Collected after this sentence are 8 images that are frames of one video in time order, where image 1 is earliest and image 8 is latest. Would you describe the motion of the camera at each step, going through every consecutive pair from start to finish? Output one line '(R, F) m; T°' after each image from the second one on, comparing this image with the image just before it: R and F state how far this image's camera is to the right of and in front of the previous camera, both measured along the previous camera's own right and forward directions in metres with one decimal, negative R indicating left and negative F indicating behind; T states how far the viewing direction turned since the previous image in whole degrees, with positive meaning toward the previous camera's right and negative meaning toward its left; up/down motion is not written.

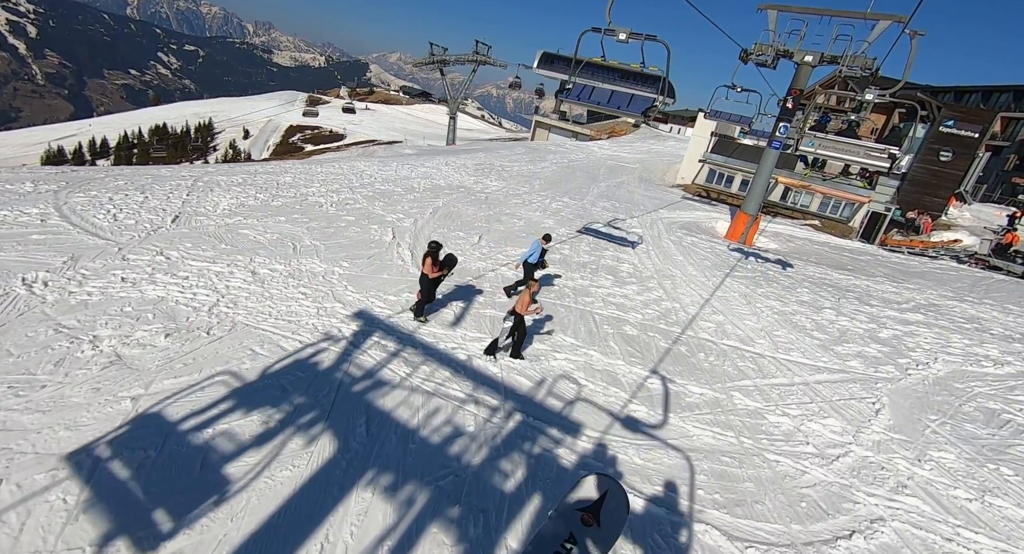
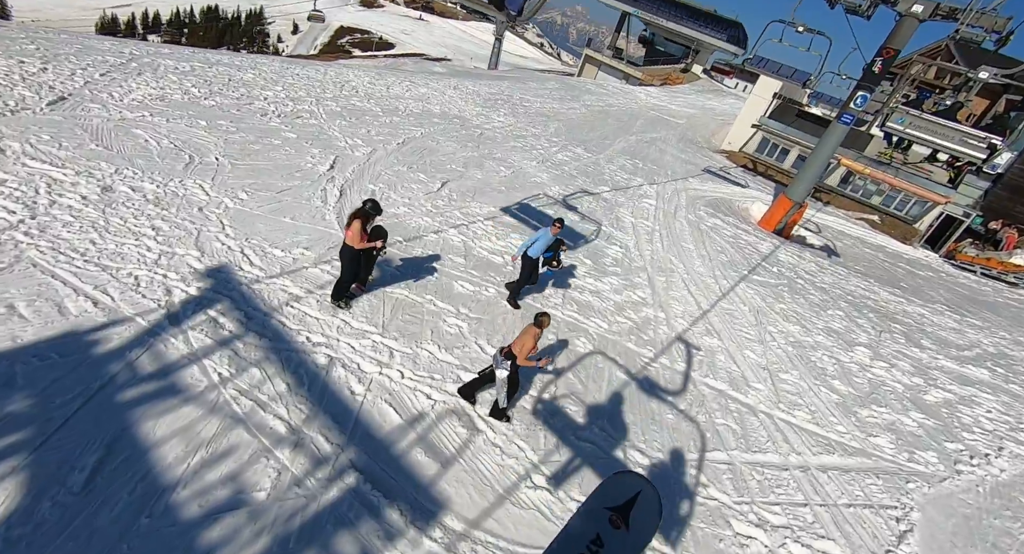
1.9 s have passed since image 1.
(+1.4, +2.5) m; -3°
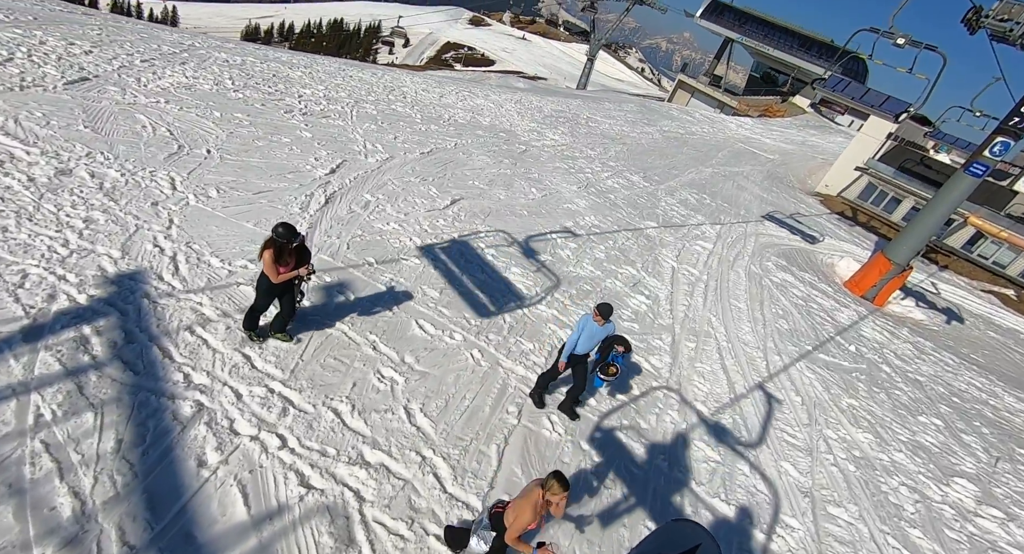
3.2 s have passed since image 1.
(+1.2, +1.6) m; -9°
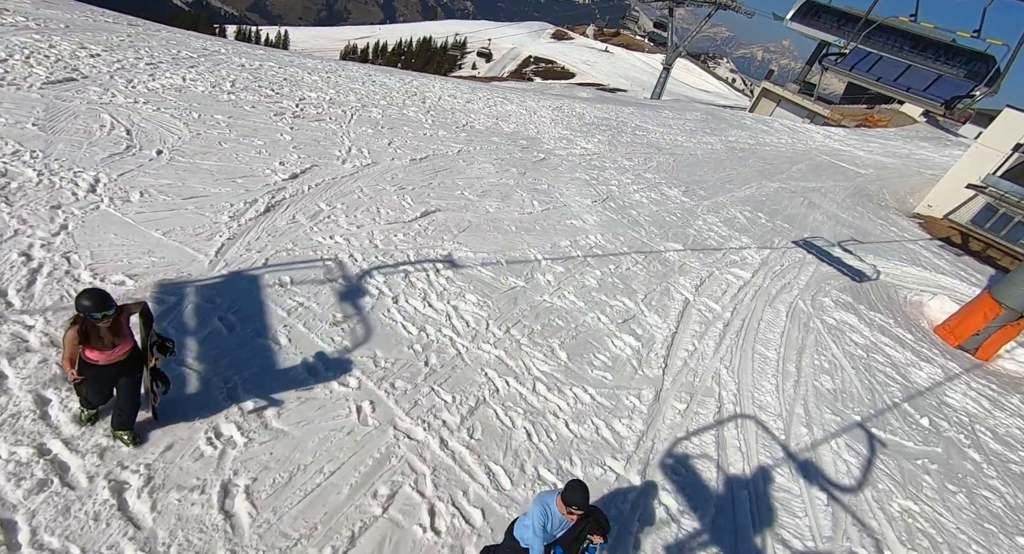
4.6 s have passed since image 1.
(+1.6, +1.5) m; -8°
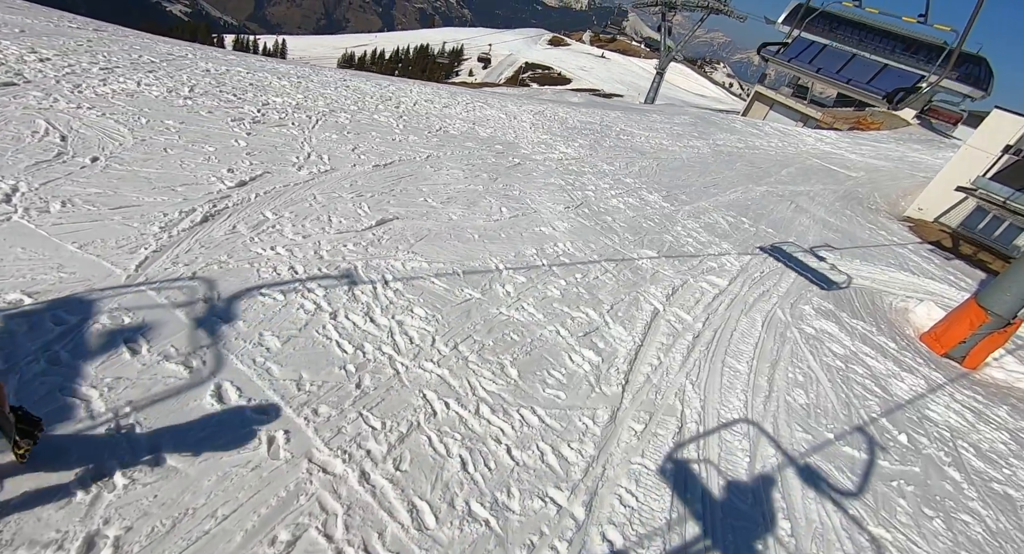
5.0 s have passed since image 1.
(+0.6, +0.4) m; 0°
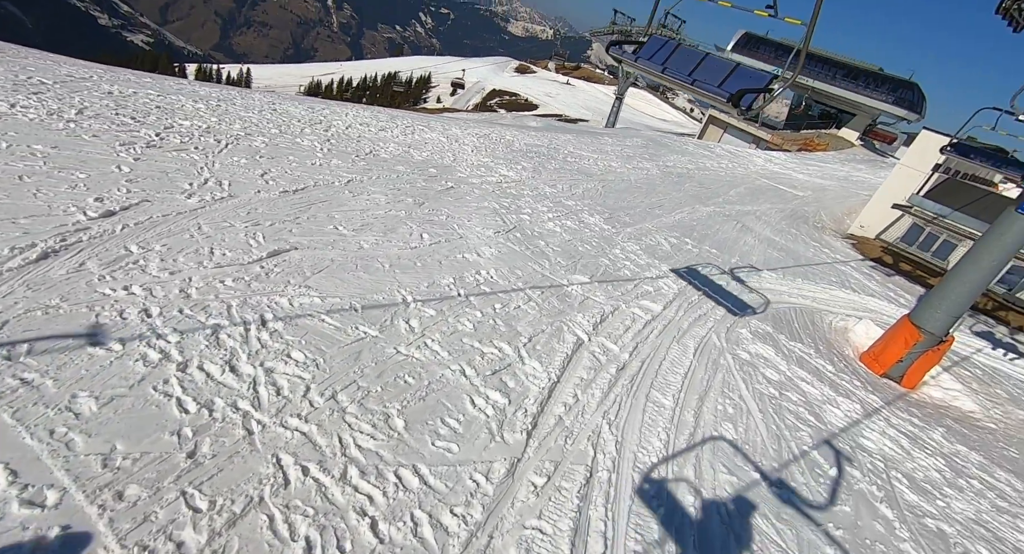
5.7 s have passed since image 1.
(+1.0, +0.6) m; +3°
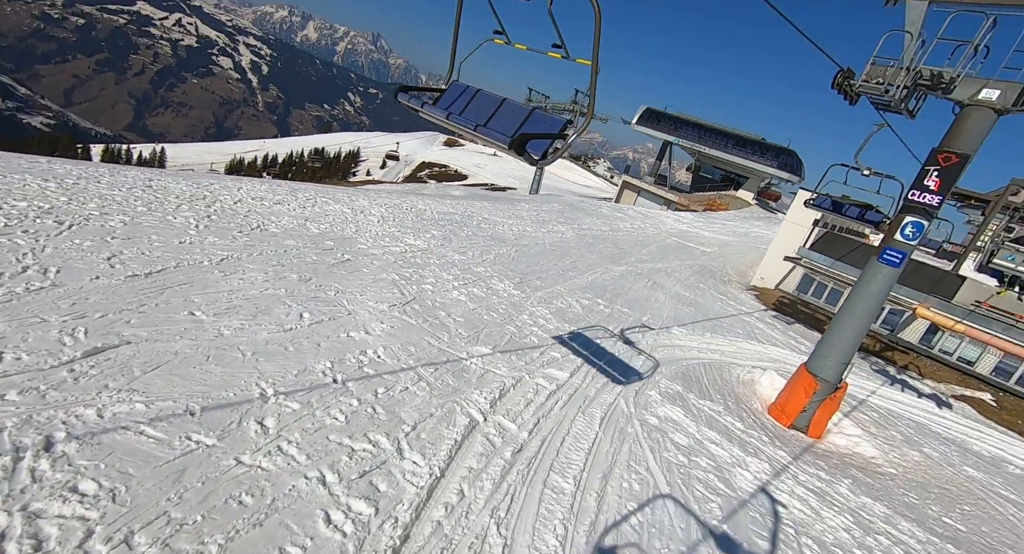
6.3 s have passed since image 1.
(+0.8, +0.5) m; +8°
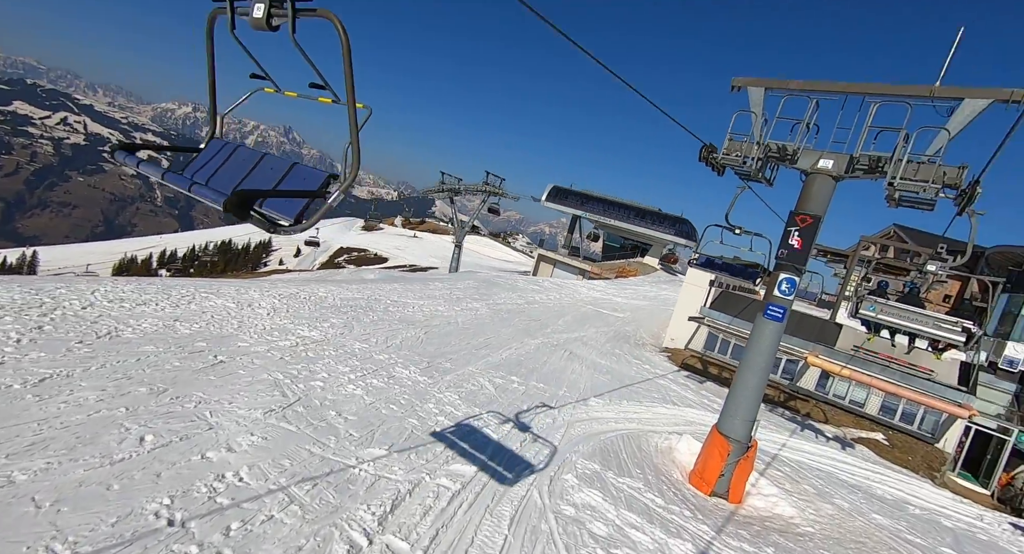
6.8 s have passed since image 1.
(+0.6, +0.5) m; +9°
